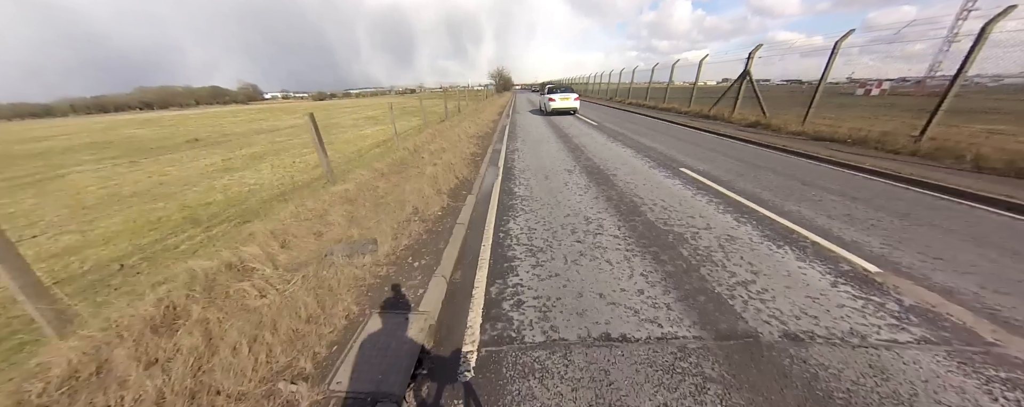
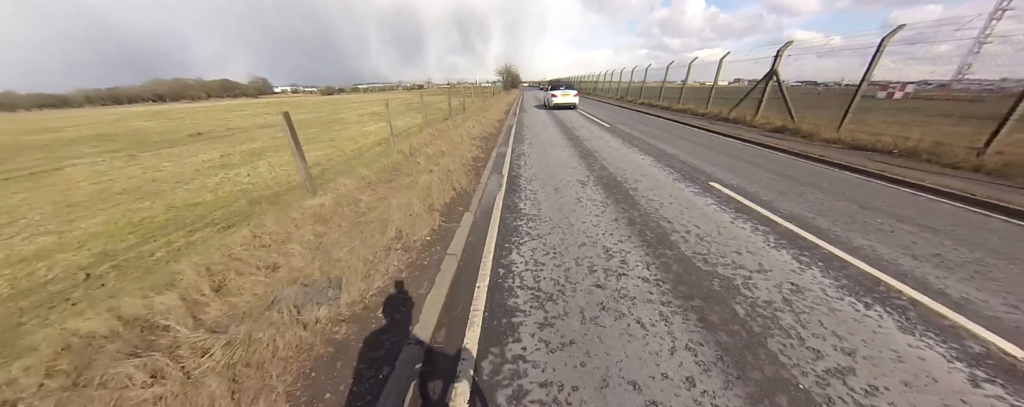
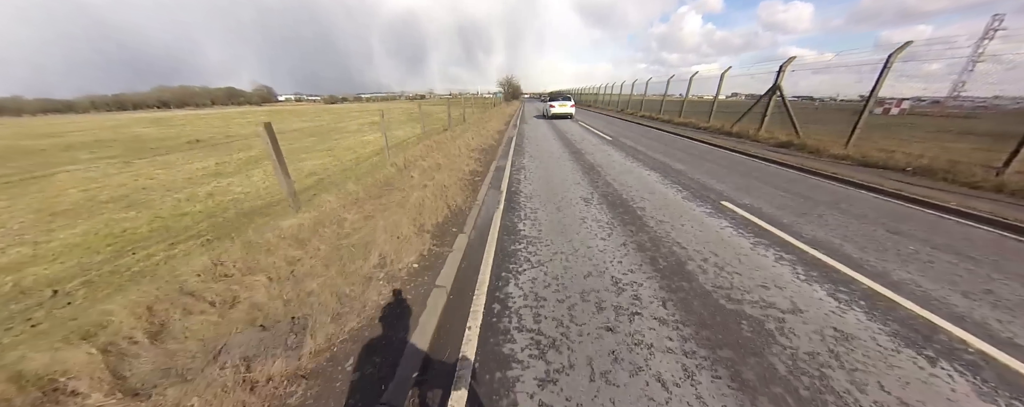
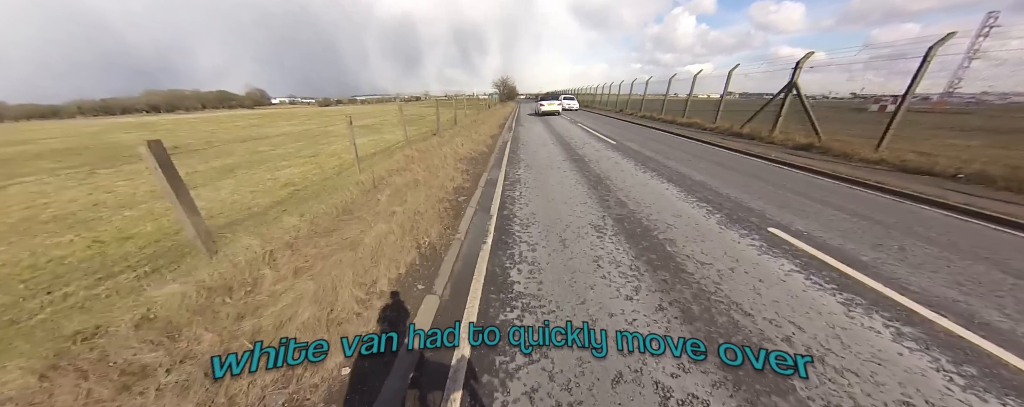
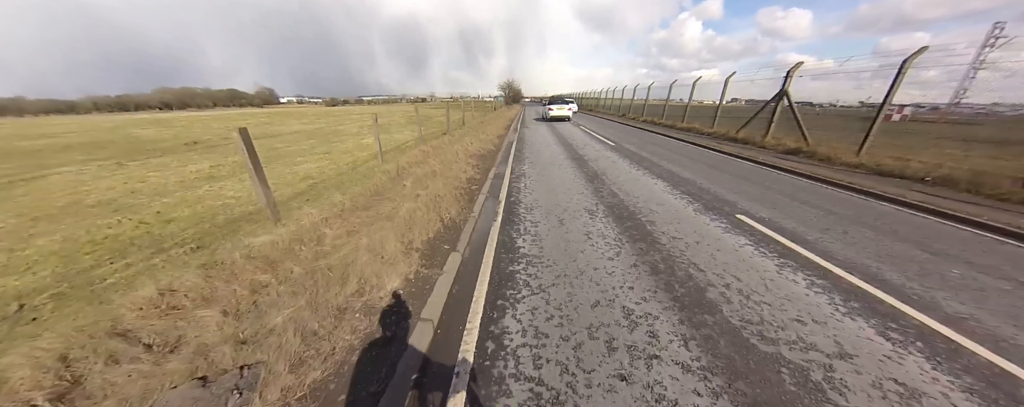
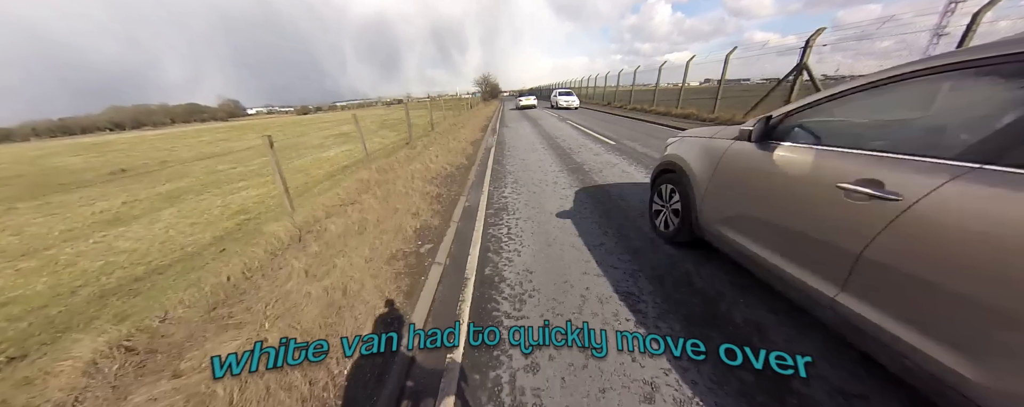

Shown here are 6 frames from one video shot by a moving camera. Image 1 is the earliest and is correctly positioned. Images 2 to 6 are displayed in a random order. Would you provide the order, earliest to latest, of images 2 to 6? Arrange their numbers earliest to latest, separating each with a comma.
2, 3, 5, 4, 6
